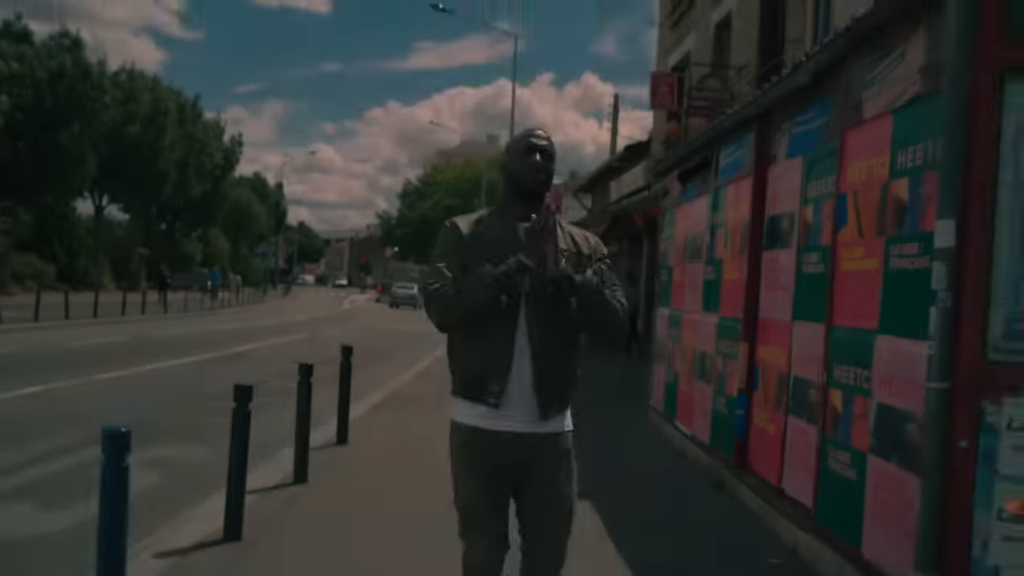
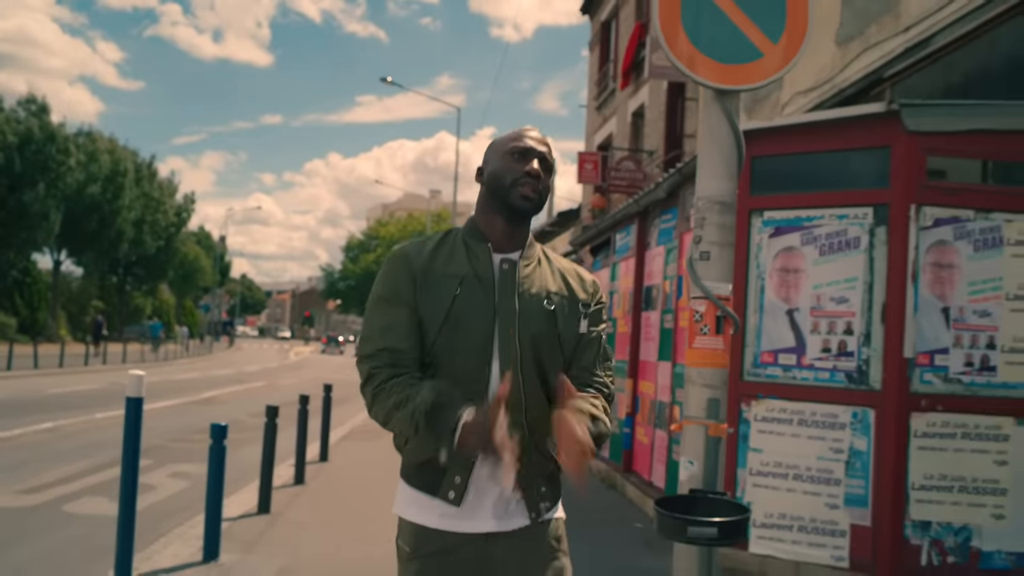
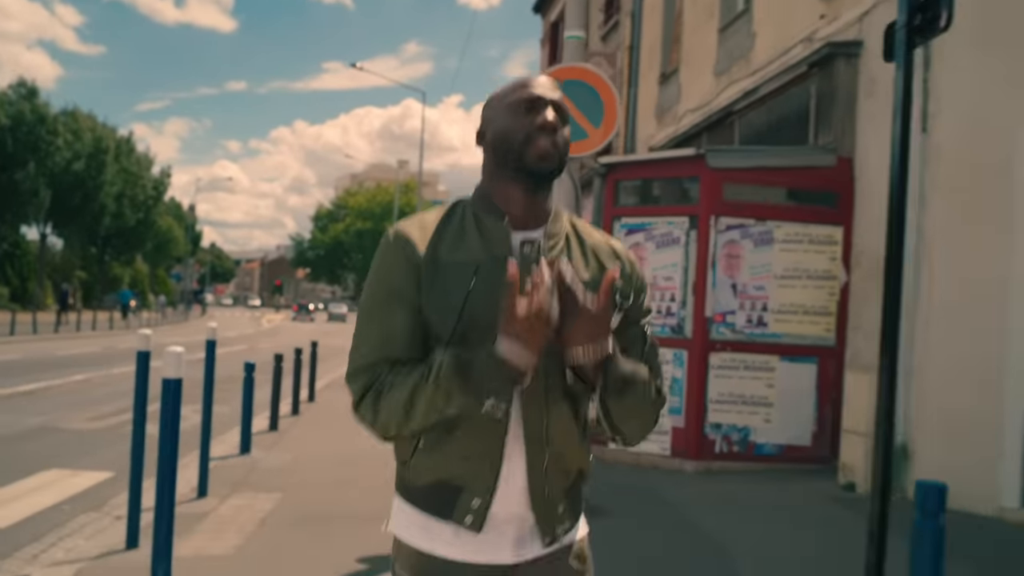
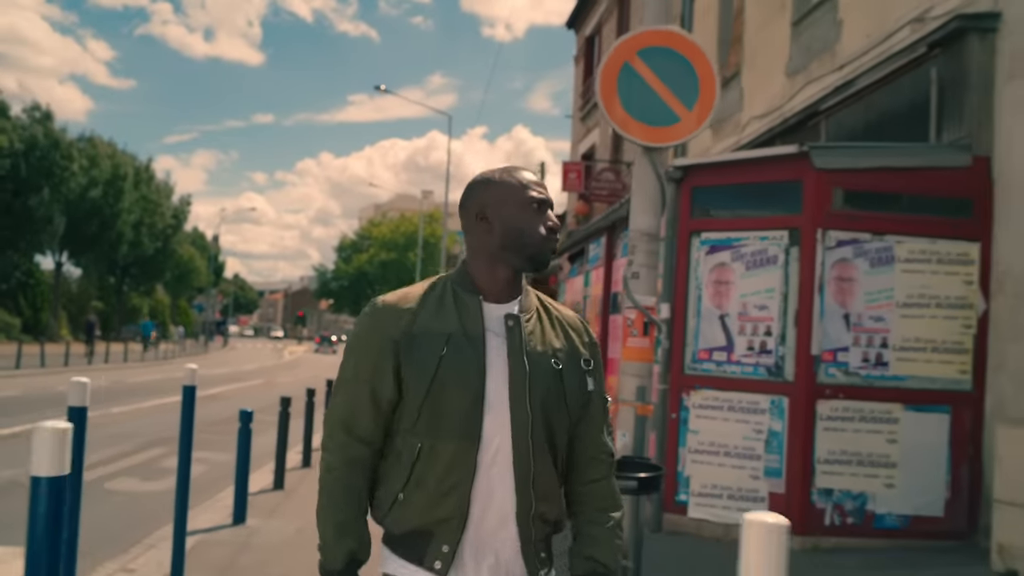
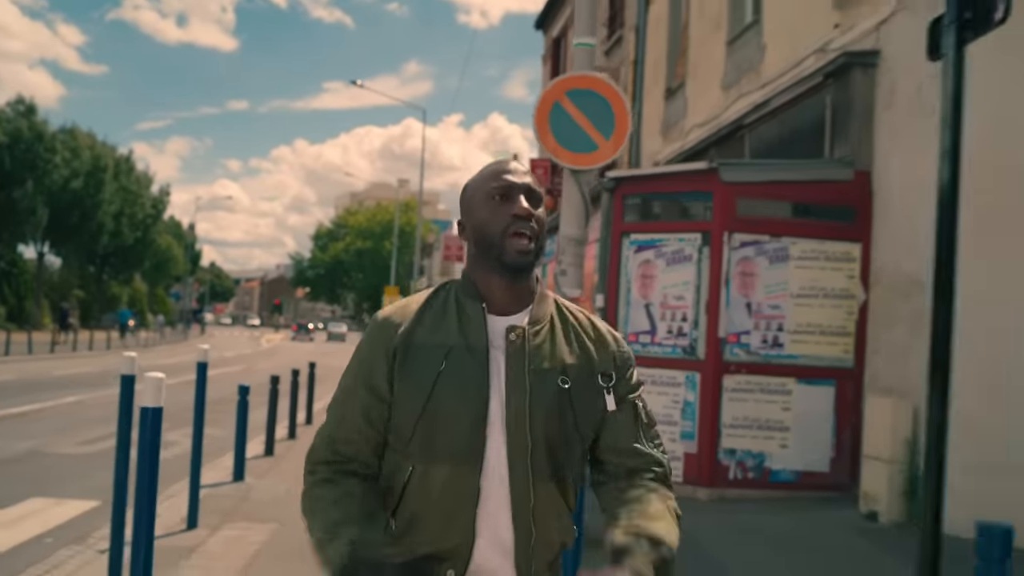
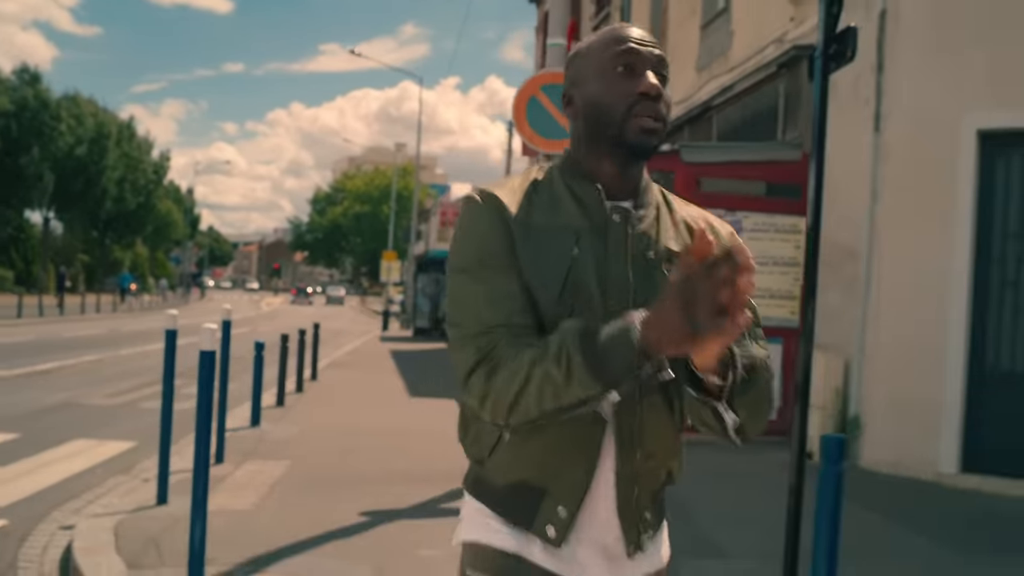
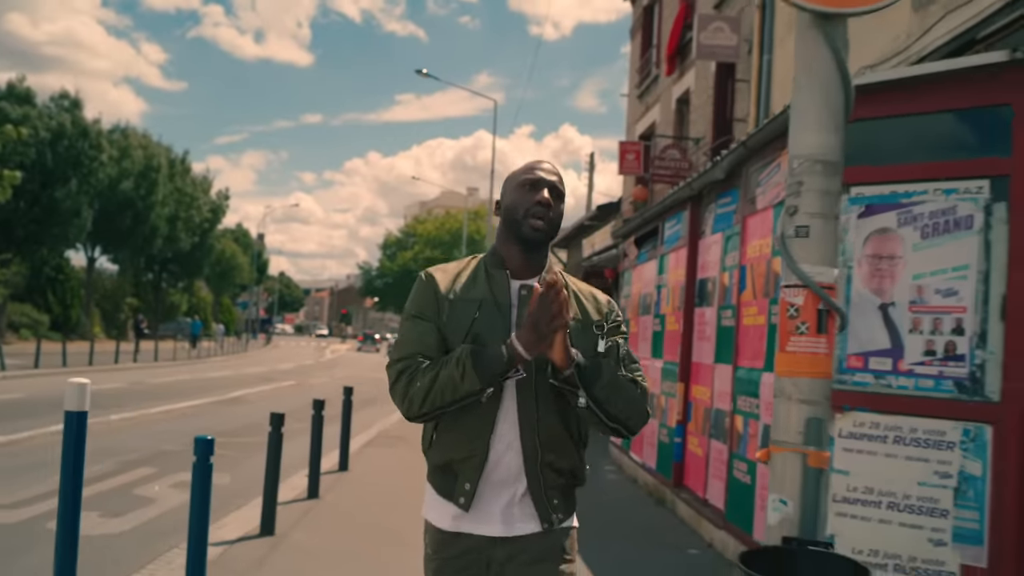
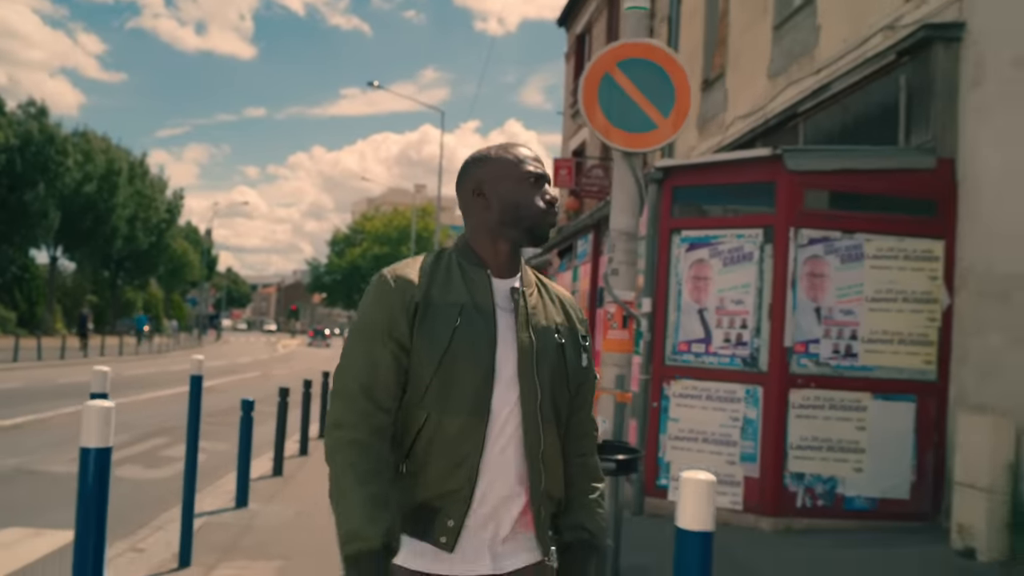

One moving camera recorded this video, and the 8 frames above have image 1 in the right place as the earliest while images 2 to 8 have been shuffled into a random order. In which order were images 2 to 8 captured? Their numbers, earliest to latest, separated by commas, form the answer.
7, 2, 4, 8, 5, 3, 6
